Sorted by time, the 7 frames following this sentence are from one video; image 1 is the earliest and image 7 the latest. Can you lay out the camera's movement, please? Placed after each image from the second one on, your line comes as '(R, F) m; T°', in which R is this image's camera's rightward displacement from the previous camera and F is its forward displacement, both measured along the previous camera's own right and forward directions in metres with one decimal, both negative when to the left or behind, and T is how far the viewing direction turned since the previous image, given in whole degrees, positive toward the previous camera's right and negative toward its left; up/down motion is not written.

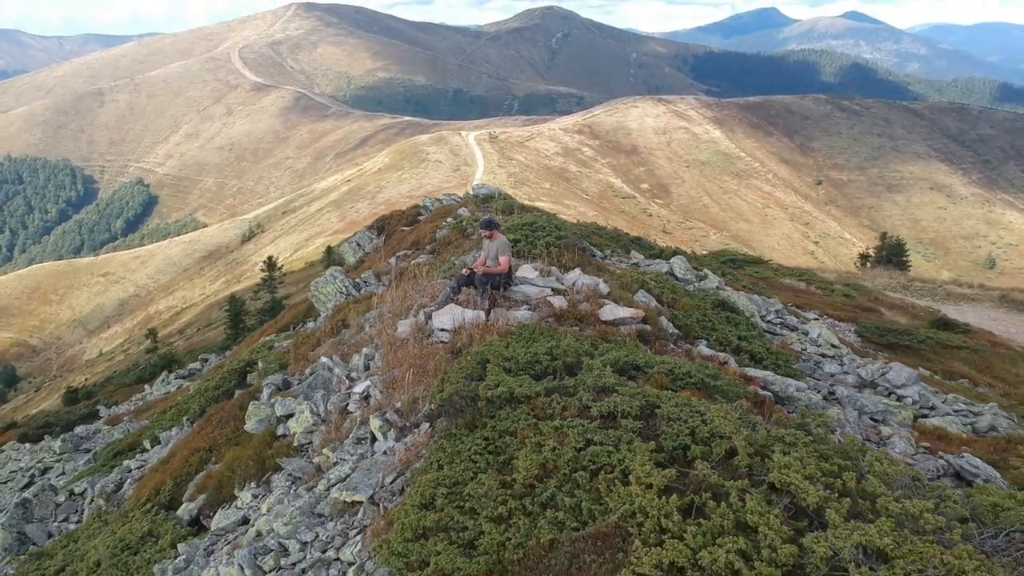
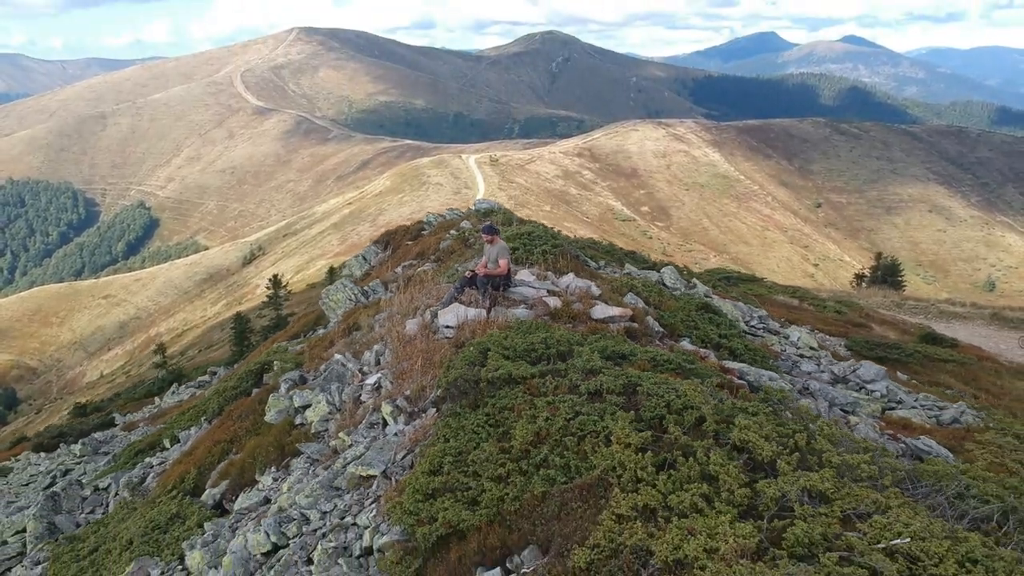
(0.0, -0.8) m; 0°
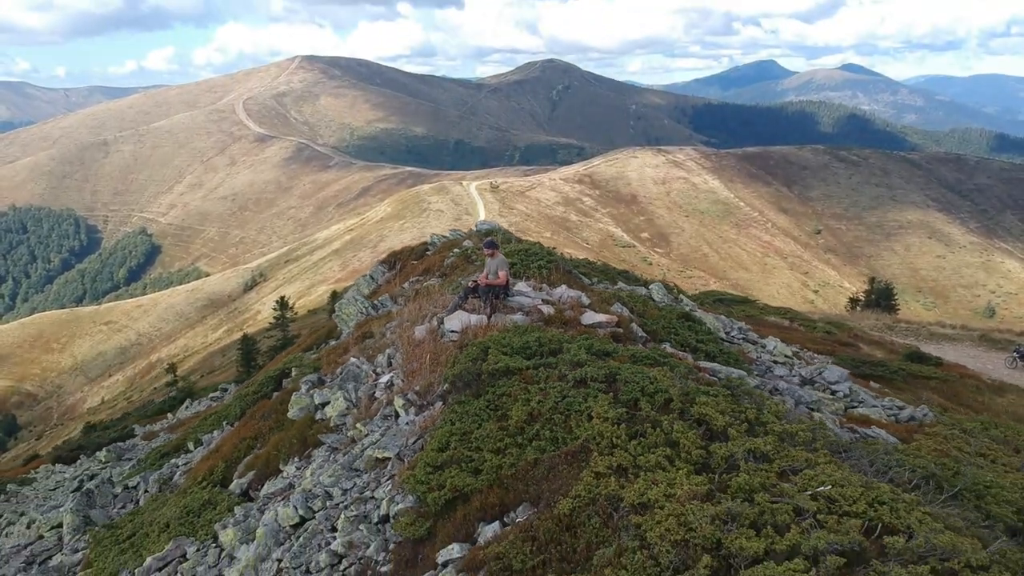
(0.0, -1.2) m; 0°
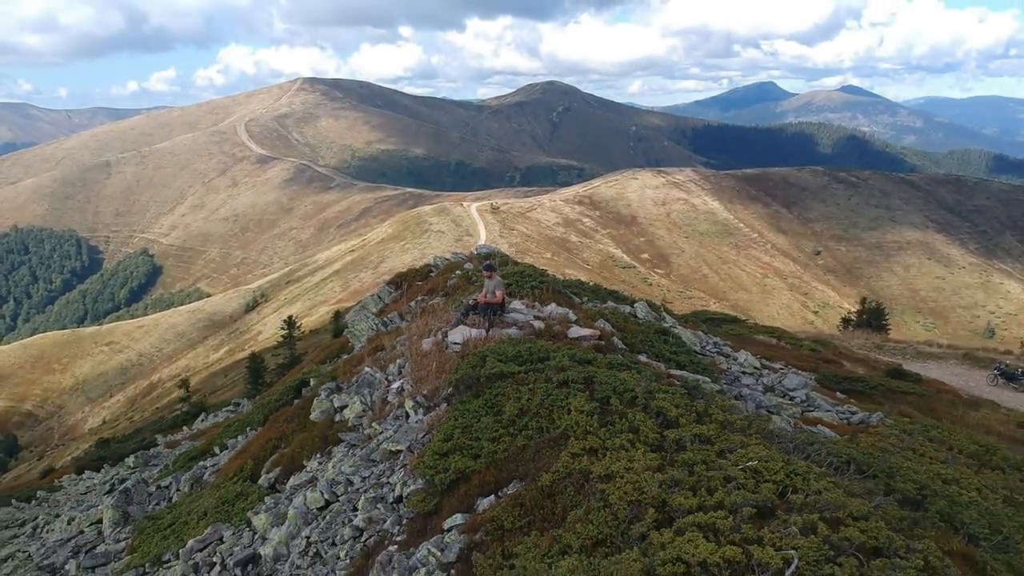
(+0.1, -1.5) m; 0°
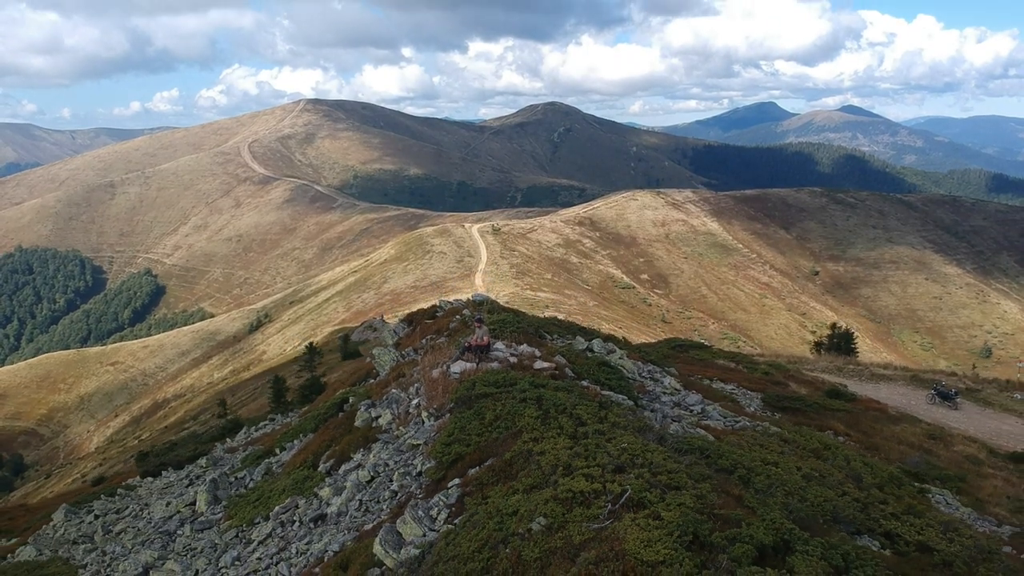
(+0.6, -5.4) m; 0°
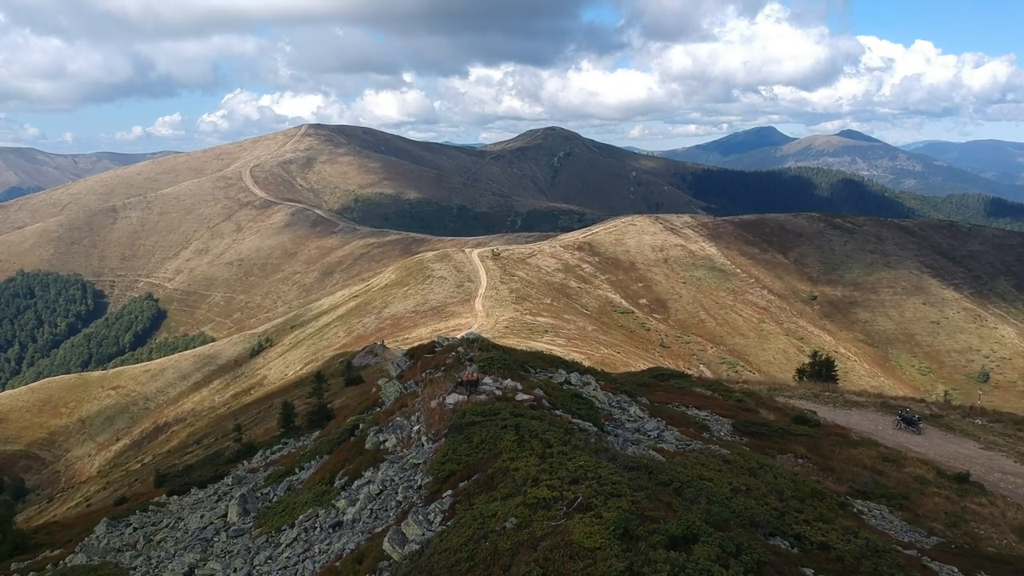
(+0.5, -3.5) m; 0°
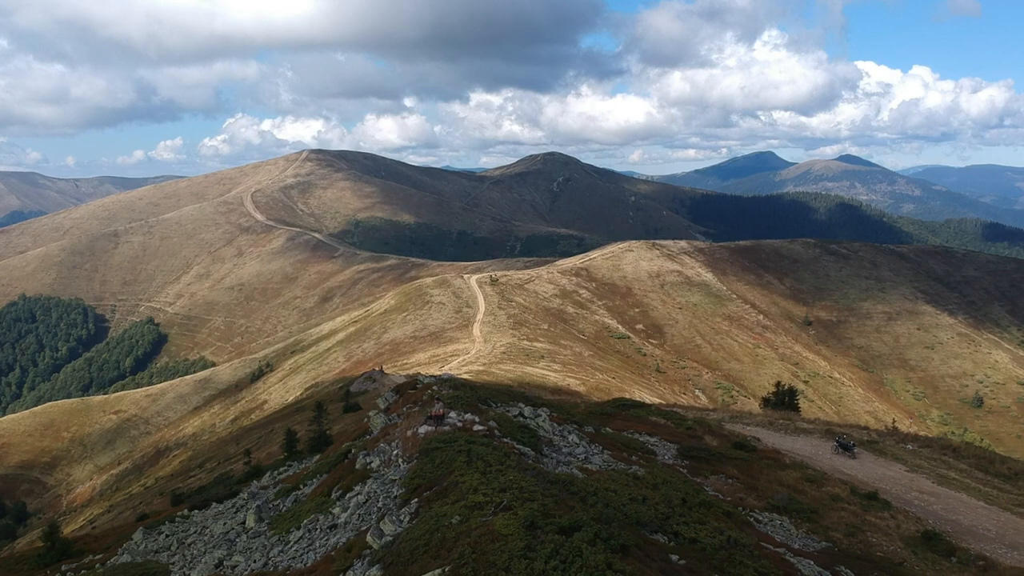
(+1.9, -6.0) m; 0°
